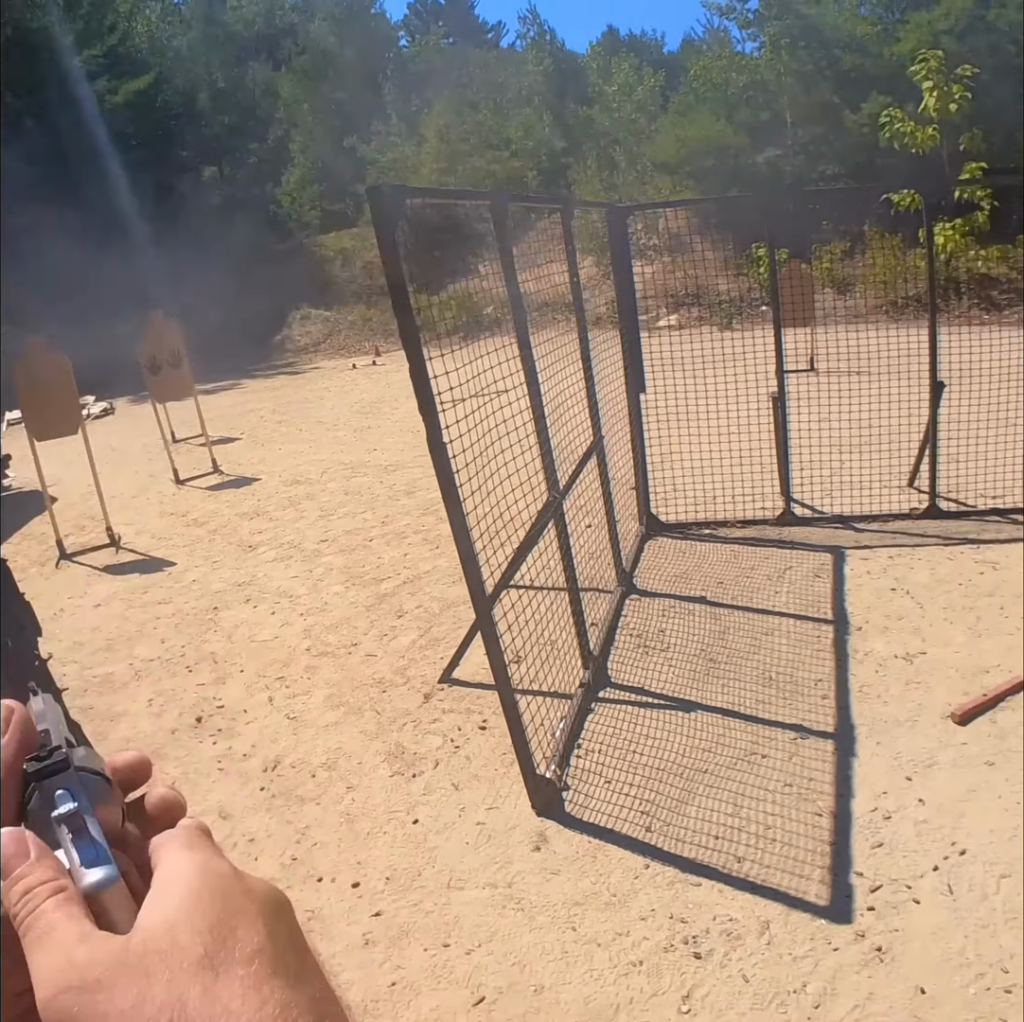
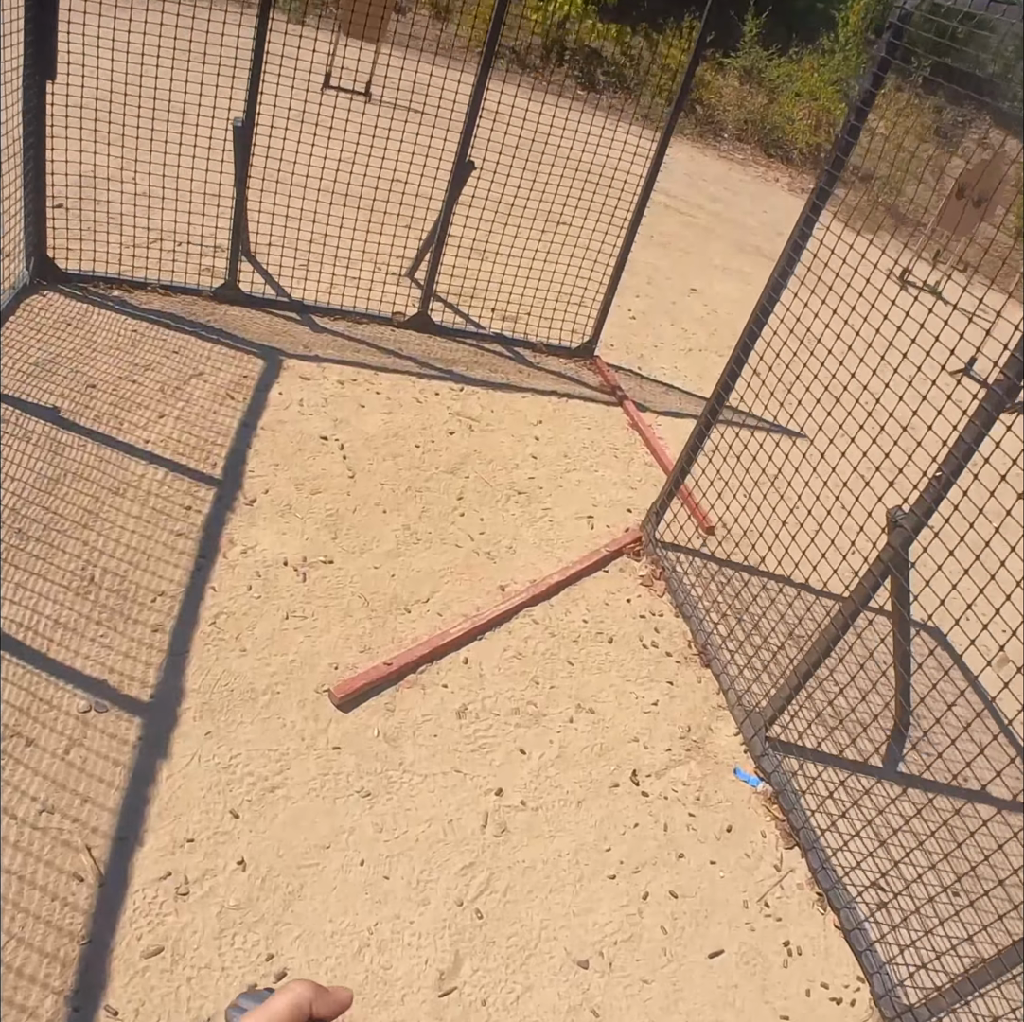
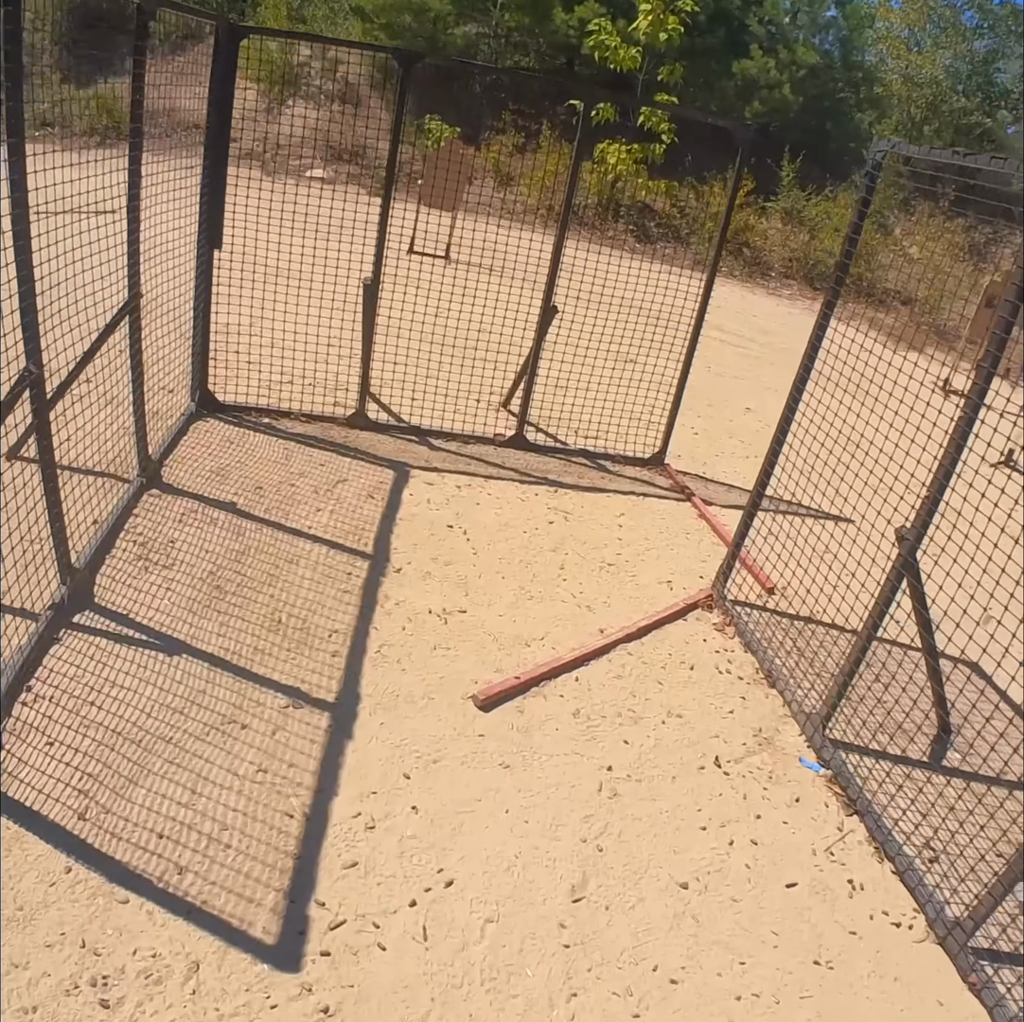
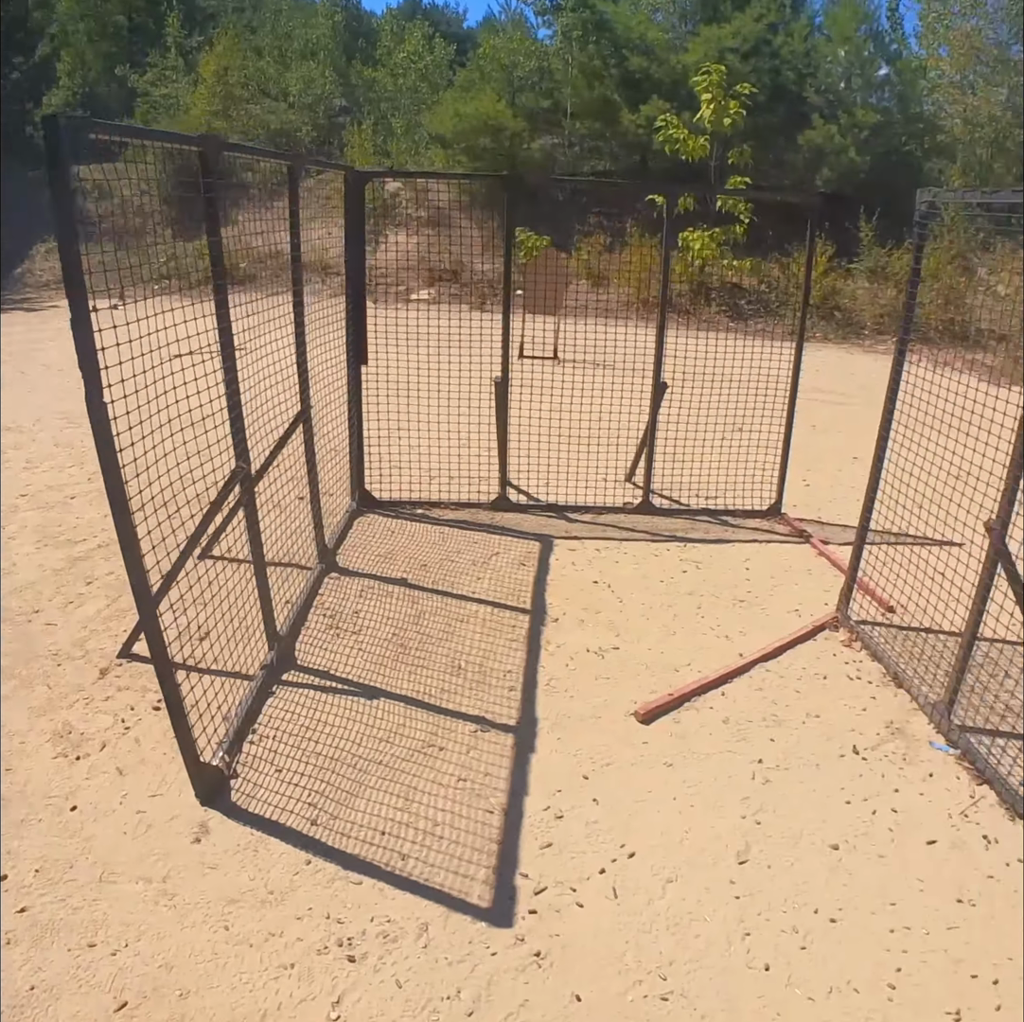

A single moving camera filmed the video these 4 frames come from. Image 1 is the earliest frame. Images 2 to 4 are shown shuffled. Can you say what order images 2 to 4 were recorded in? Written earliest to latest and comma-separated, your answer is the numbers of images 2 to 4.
4, 3, 2
